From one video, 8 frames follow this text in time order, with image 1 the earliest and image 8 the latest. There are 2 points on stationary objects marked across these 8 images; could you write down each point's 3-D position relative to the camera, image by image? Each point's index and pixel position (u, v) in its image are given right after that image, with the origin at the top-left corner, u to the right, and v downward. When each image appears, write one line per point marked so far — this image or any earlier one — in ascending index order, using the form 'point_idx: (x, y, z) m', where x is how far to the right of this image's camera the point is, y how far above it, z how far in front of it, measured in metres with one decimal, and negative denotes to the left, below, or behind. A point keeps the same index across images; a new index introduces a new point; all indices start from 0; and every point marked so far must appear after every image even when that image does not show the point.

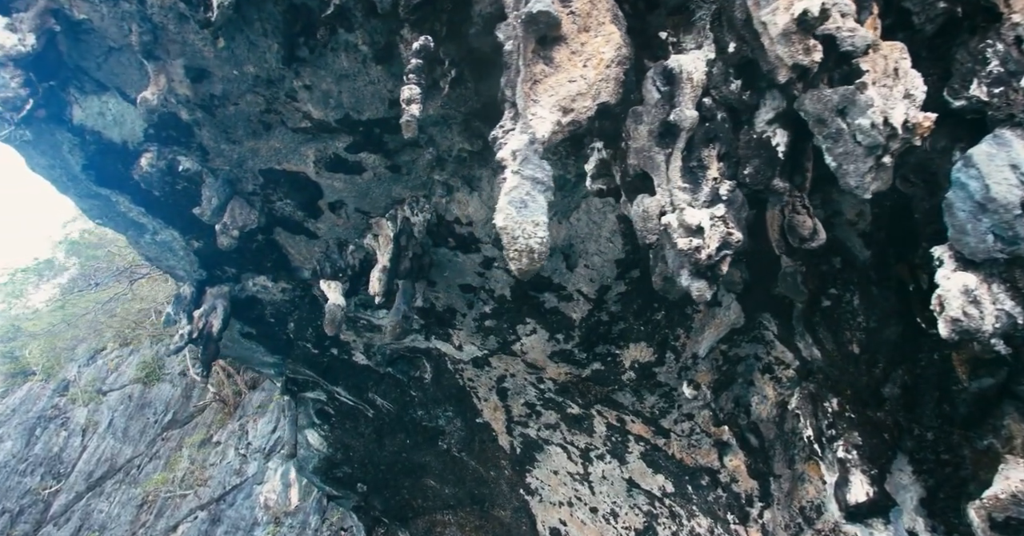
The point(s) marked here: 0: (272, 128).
0: (-1.2, +0.7, +3.0) m
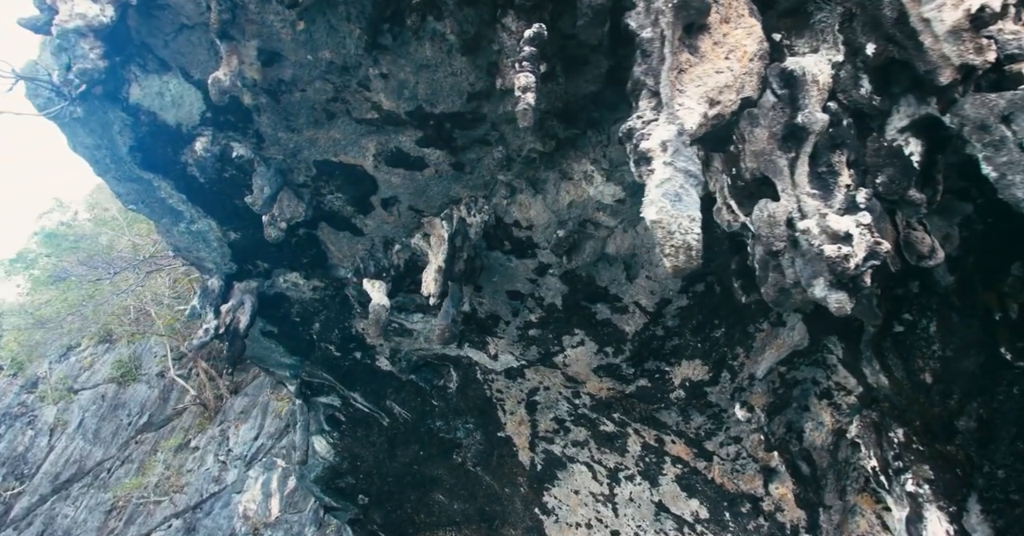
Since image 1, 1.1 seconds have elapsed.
0: (-0.9, +0.7, +2.9) m
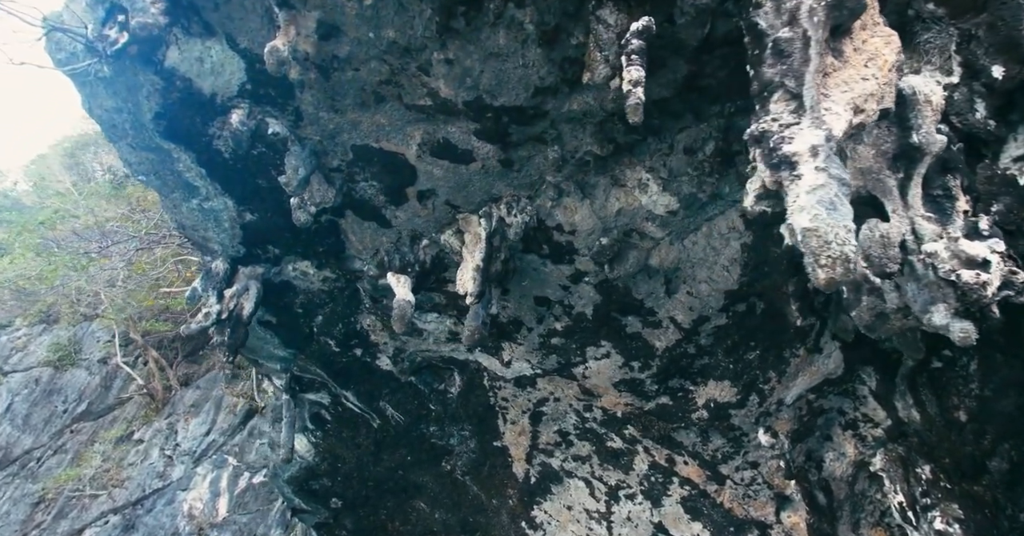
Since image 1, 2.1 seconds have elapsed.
0: (-0.6, +0.8, +2.8) m
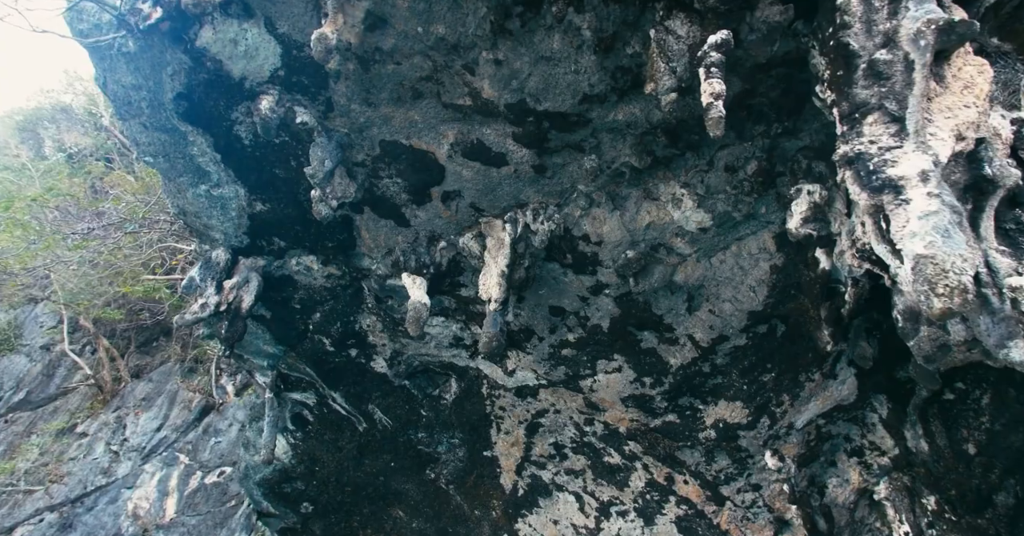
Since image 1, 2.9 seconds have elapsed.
0: (-0.4, +0.8, +2.7) m
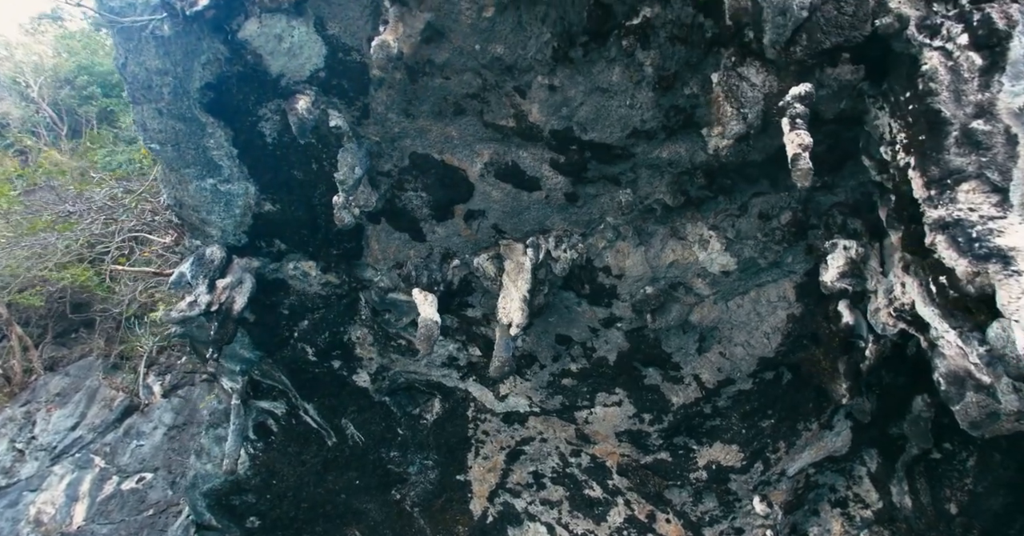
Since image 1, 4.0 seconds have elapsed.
0: (-0.2, +0.7, +2.7) m
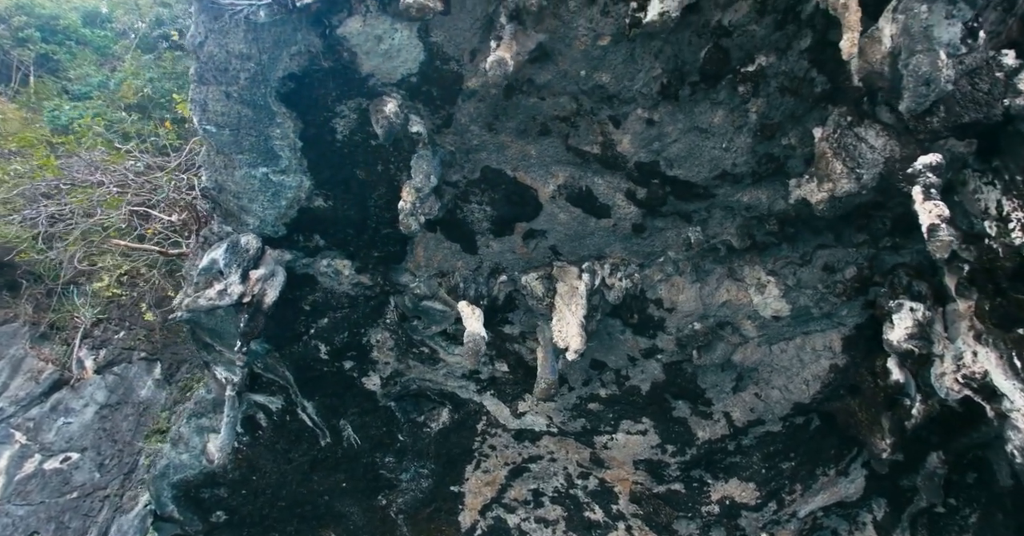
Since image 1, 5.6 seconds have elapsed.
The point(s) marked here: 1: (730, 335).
0: (+0.1, +0.6, +2.7) m
1: (+1.1, -0.4, +3.1) m
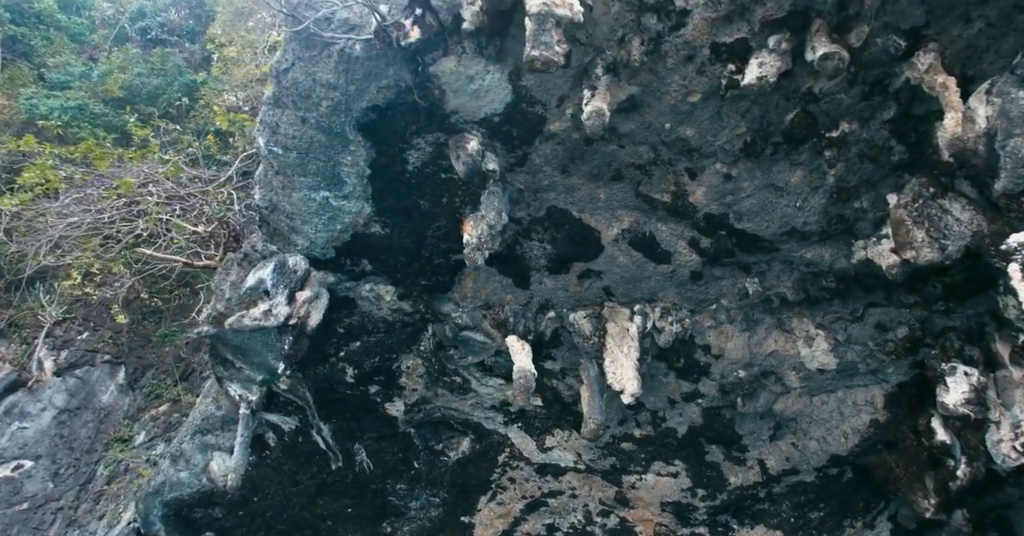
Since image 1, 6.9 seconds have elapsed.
0: (+0.5, +0.4, +2.7) m
1: (+1.4, -0.6, +3.2) m
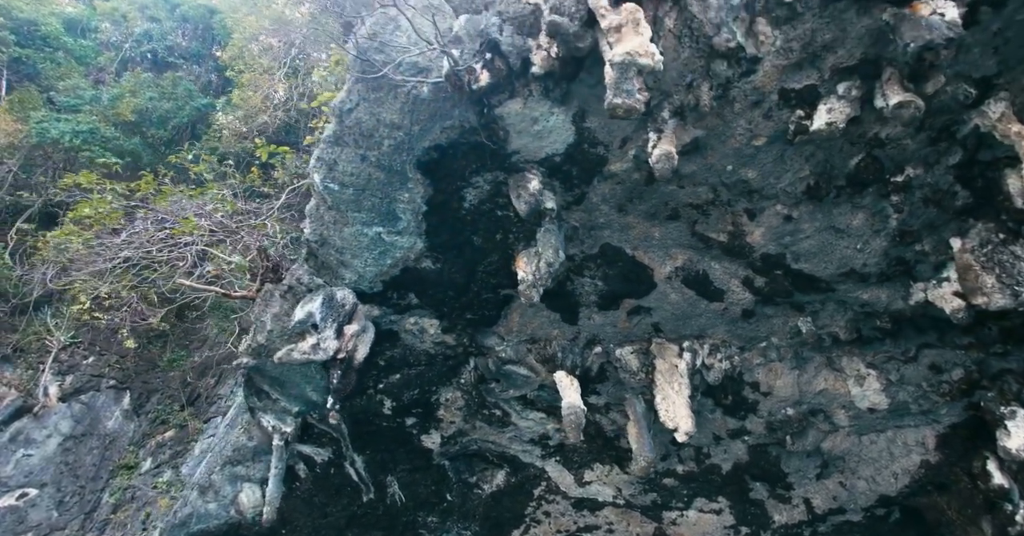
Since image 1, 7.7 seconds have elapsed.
0: (+0.7, +0.2, +2.7) m
1: (+1.6, -0.8, +3.1) m
